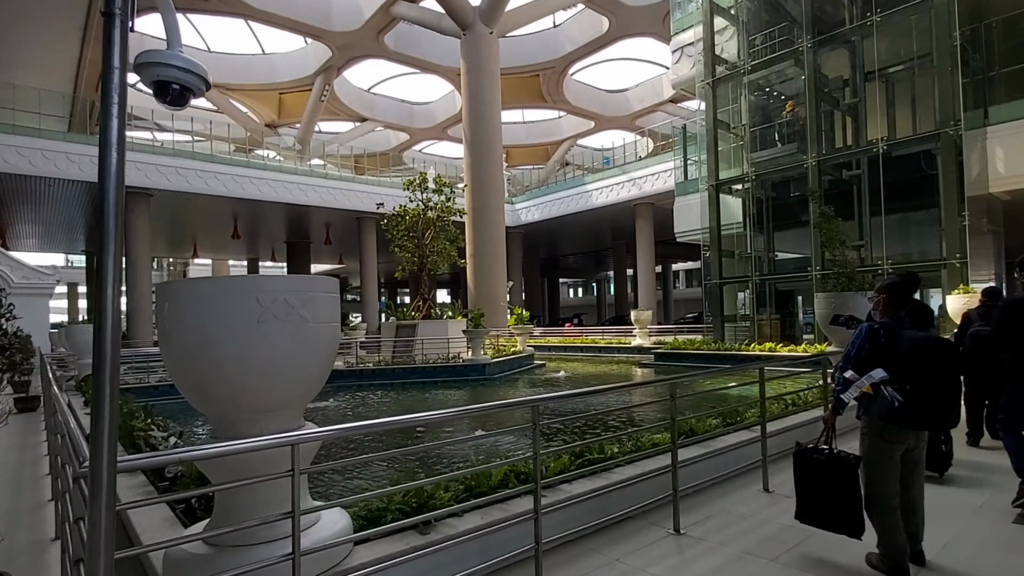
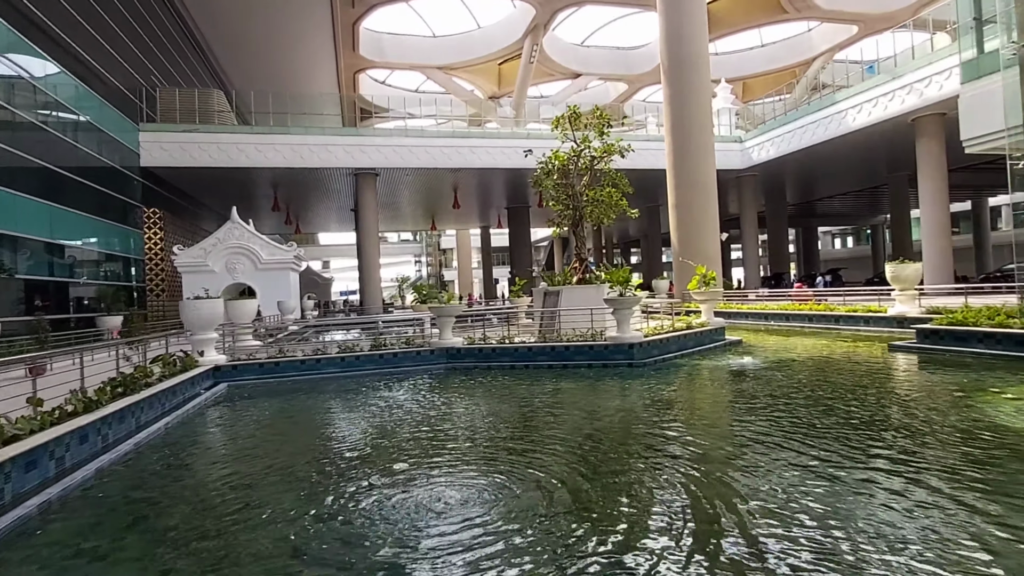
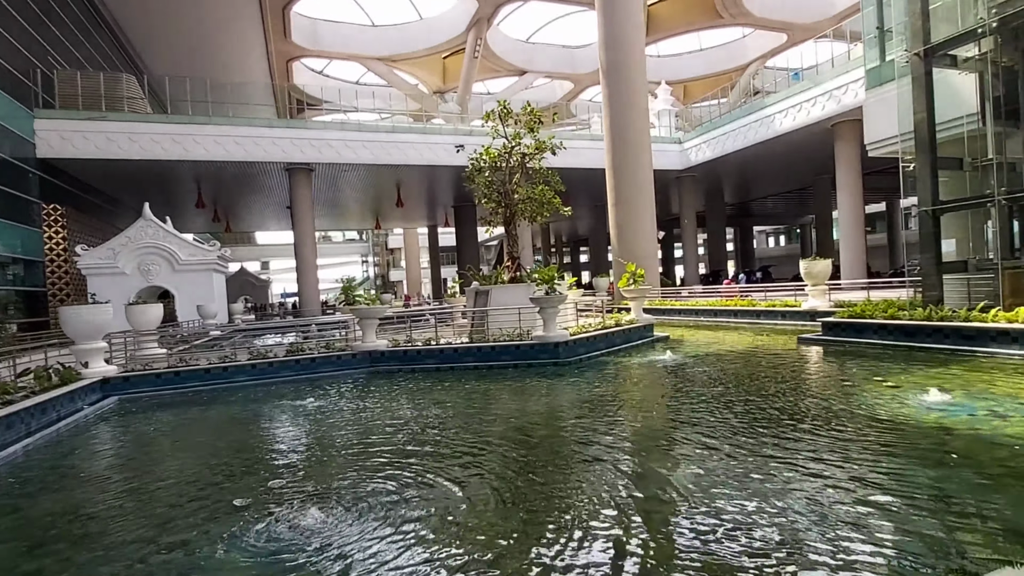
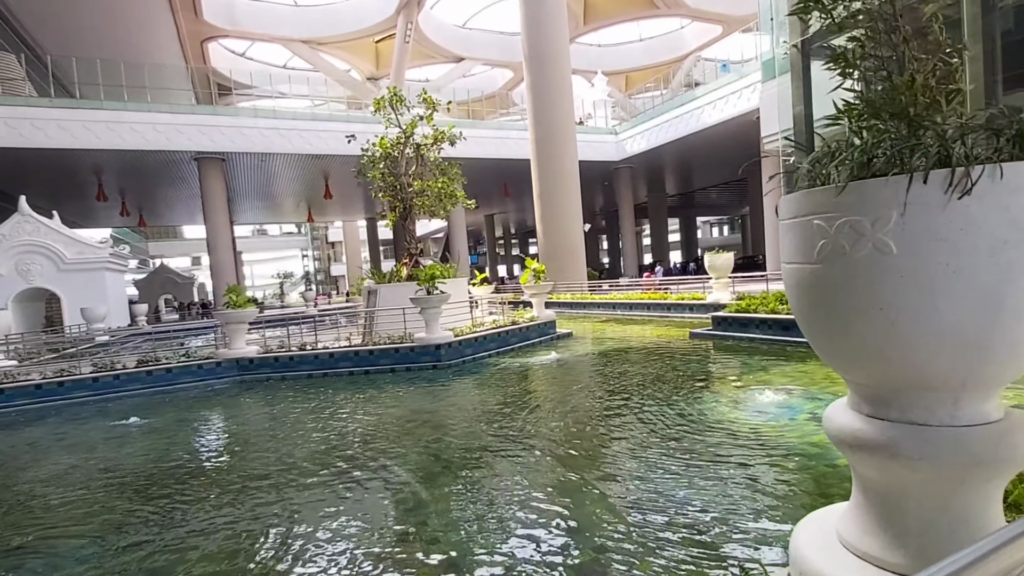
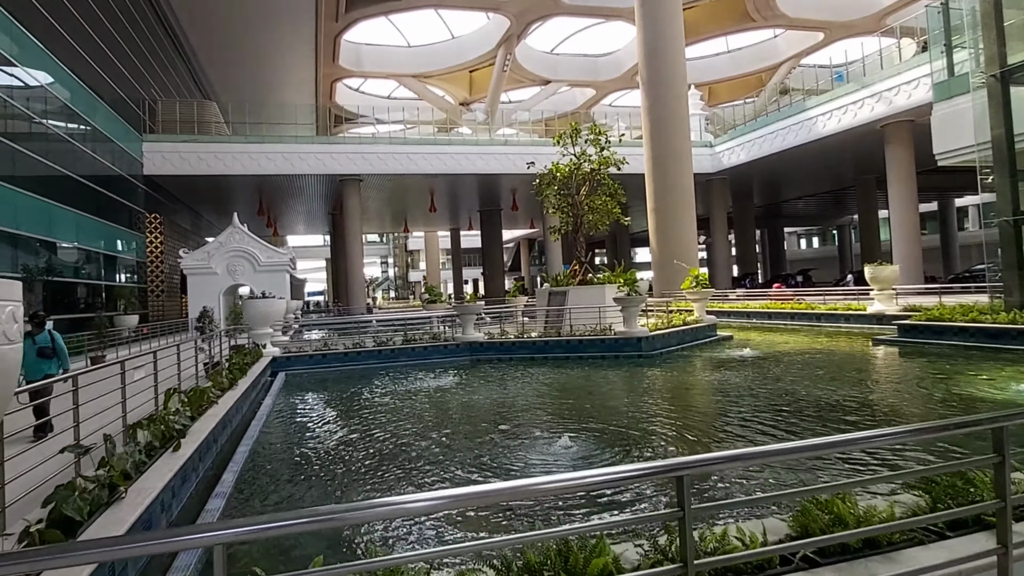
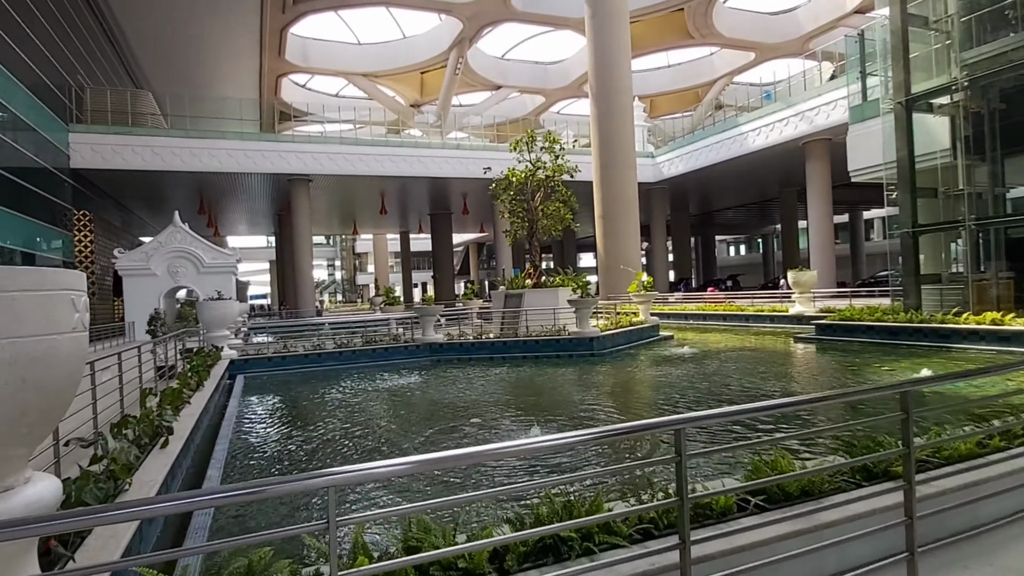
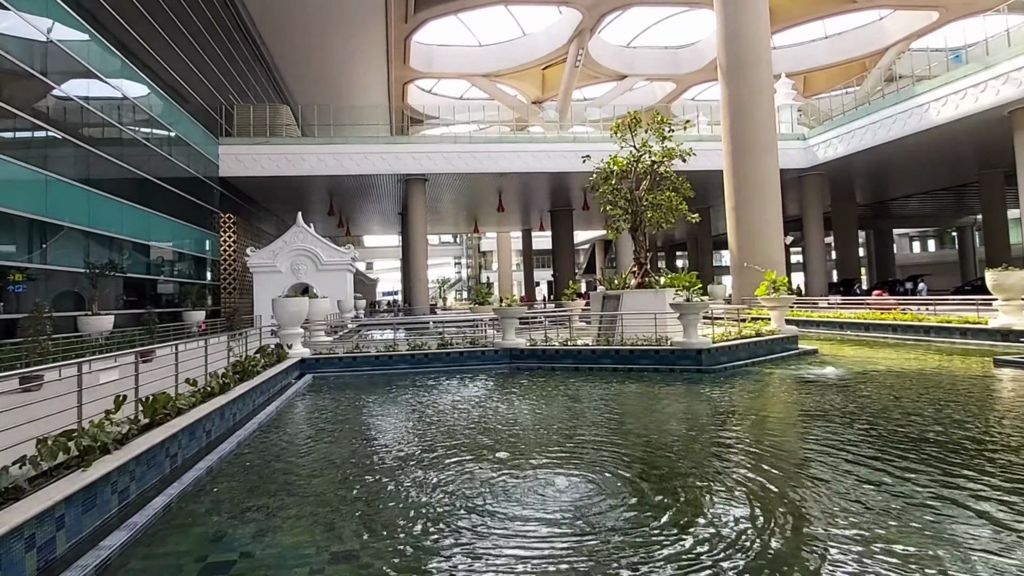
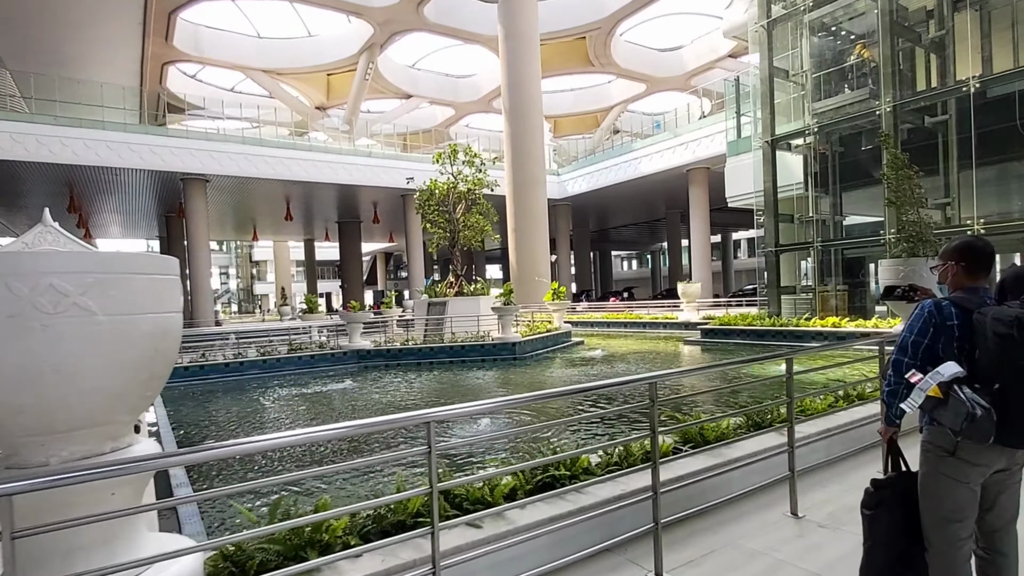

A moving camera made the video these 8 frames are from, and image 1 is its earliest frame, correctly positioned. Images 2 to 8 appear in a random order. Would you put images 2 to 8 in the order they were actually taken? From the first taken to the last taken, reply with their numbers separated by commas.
8, 6, 5, 7, 2, 3, 4
